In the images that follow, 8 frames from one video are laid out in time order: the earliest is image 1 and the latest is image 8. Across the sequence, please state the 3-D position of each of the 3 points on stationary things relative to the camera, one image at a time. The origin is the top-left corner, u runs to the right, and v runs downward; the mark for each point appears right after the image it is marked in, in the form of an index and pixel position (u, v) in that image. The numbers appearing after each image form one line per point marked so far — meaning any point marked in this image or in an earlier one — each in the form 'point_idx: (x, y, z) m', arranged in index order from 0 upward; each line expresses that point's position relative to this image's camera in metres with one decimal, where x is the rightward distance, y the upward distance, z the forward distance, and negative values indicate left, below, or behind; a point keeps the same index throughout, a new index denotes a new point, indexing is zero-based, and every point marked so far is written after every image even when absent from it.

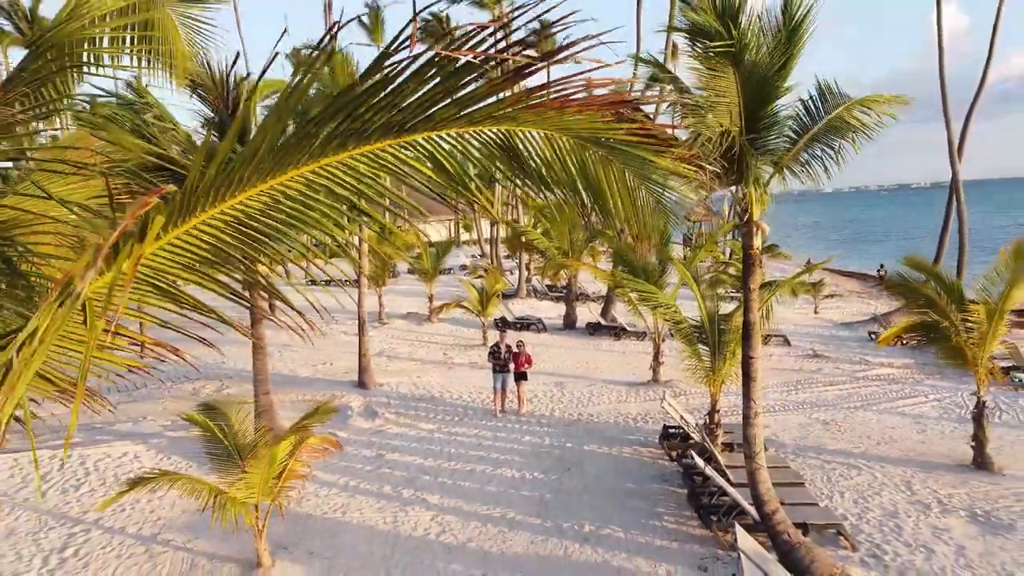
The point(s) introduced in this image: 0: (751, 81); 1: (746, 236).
0: (+1.7, +1.5, +4.3) m
1: (+1.8, +0.4, +4.7) m
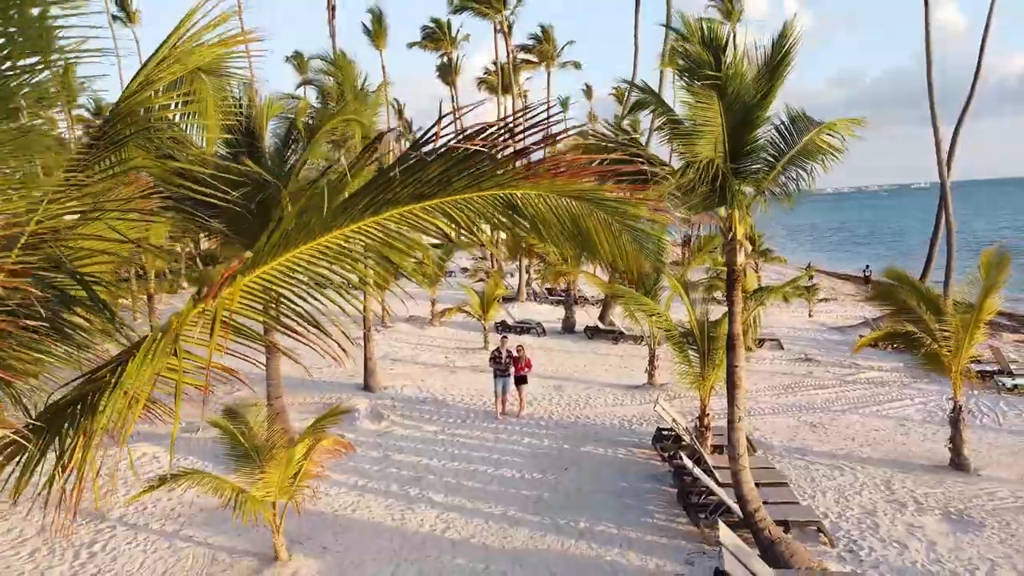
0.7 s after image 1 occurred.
0: (+1.7, +1.4, +4.7) m
1: (+1.8, +0.3, +5.1) m
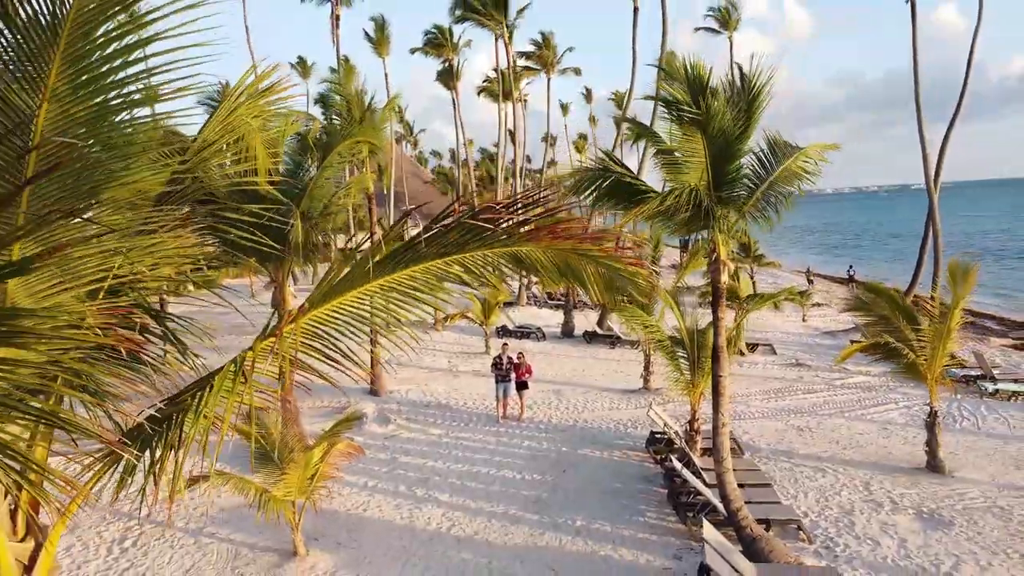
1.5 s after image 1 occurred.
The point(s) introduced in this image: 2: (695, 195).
0: (+1.7, +1.2, +5.1) m
1: (+1.9, +0.1, +5.5) m
2: (+1.6, +0.8, +5.2) m
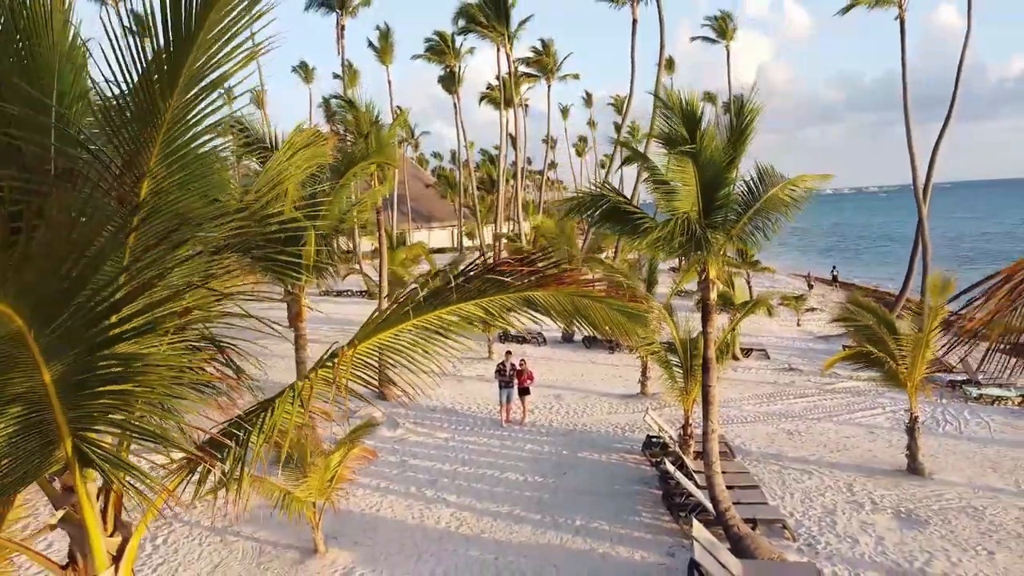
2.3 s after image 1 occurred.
0: (+1.8, +1.1, +5.5) m
1: (+1.9, 0.0, +5.9) m
2: (+1.6, +0.6, +5.6) m
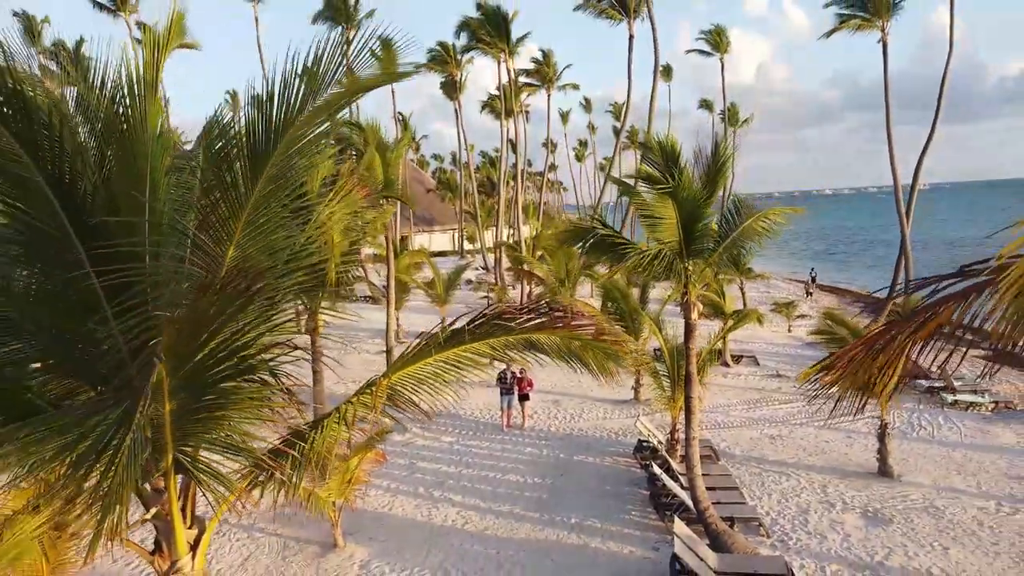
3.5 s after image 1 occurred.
0: (+1.8, +0.8, +6.1) m
1: (+1.9, -0.2, +6.5) m
2: (+1.6, +0.4, +6.2) m
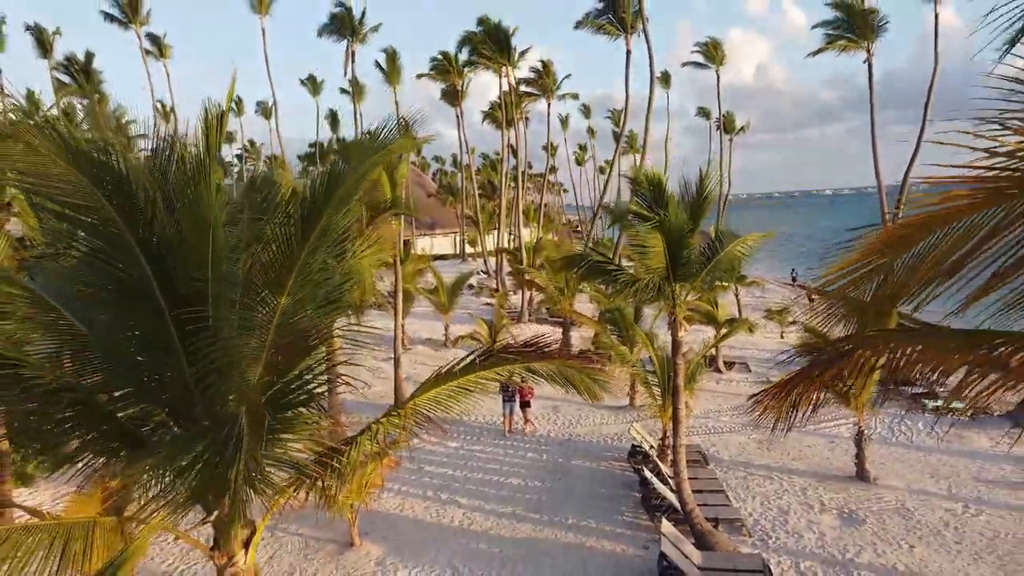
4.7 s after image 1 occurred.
0: (+1.8, +0.6, +6.7) m
1: (+1.9, -0.5, +7.1) m
2: (+1.6, +0.2, +6.8) m
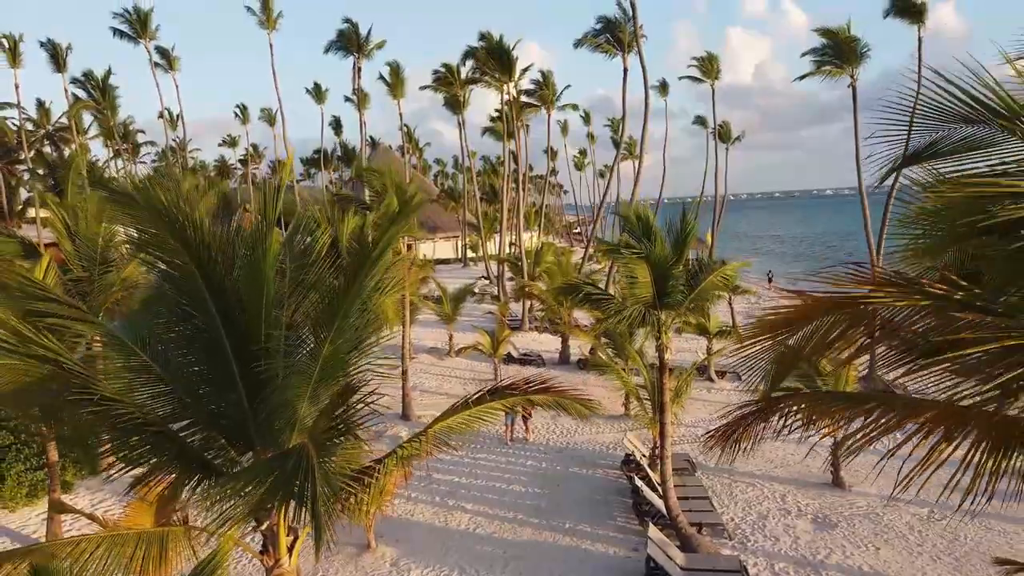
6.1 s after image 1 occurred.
0: (+1.8, +0.3, +7.4) m
1: (+2.0, -0.8, +7.8) m
2: (+1.7, -0.2, +7.5) m
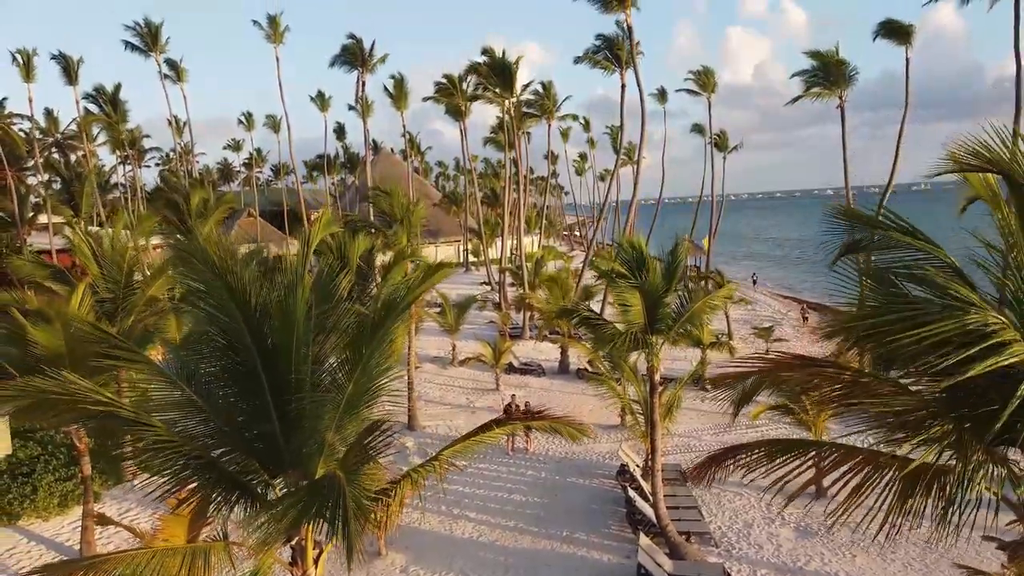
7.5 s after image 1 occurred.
0: (+1.9, -0.1, +8.0) m
1: (+2.0, -1.2, +8.4) m
2: (+1.7, -0.5, +8.1) m
